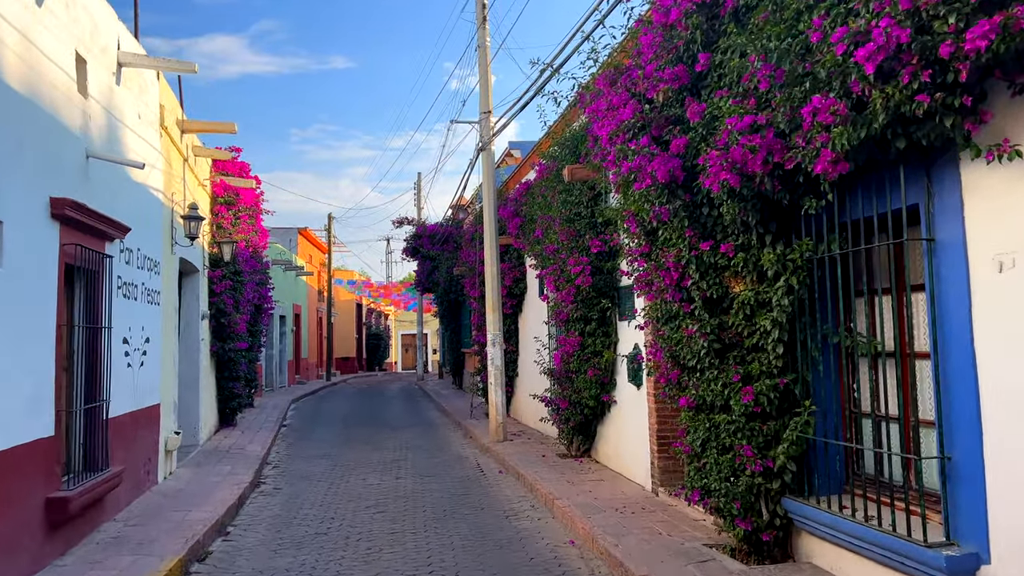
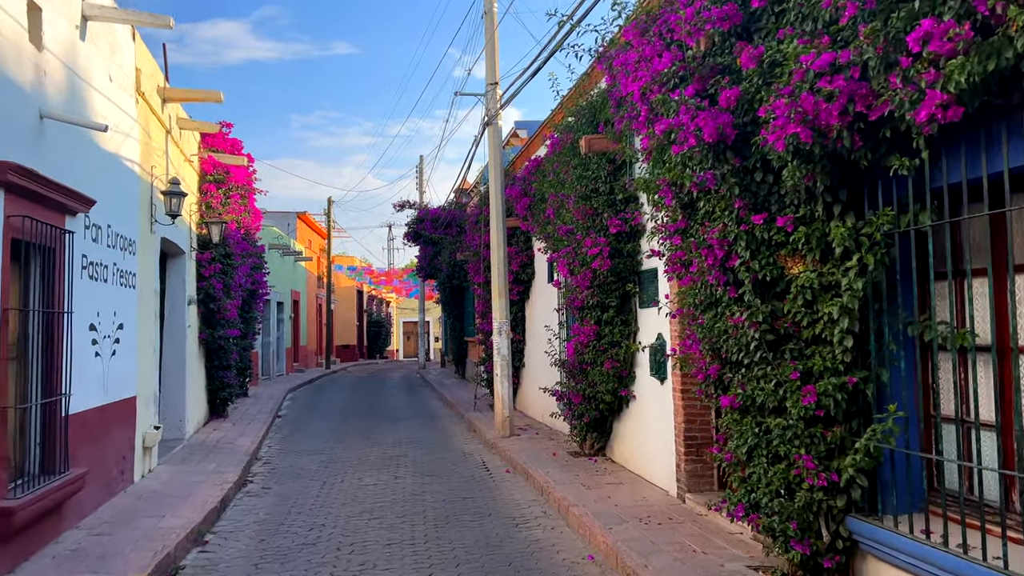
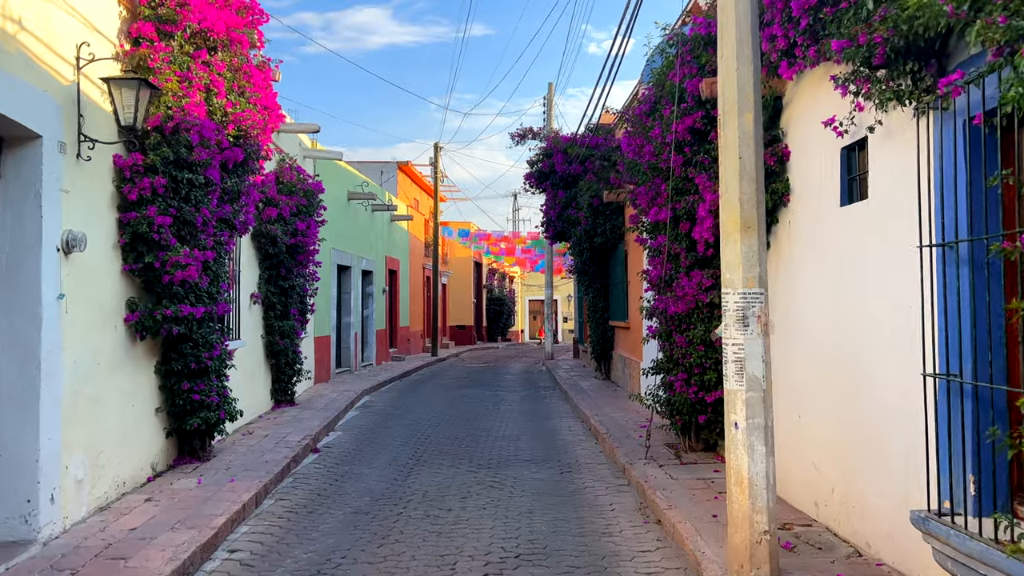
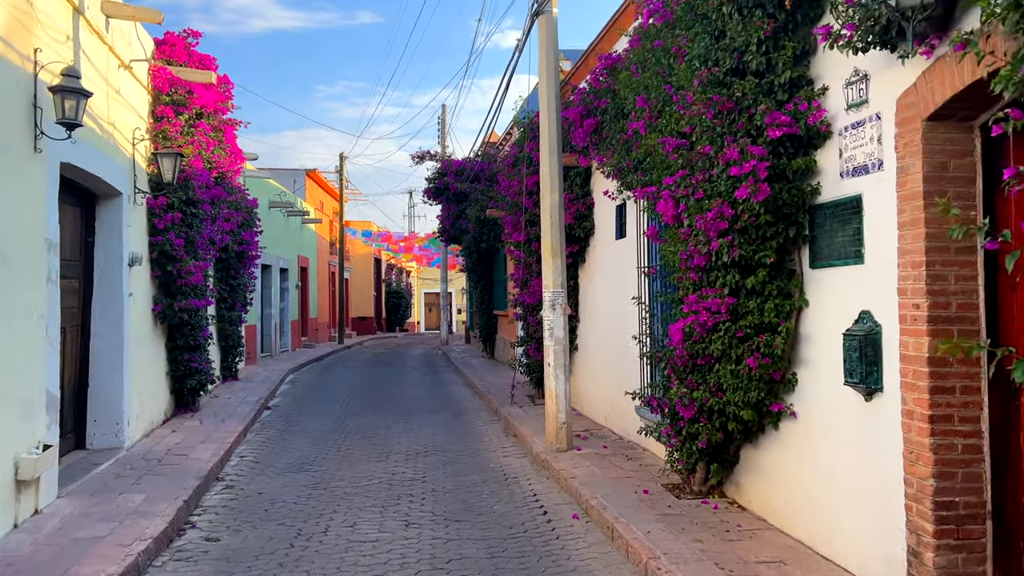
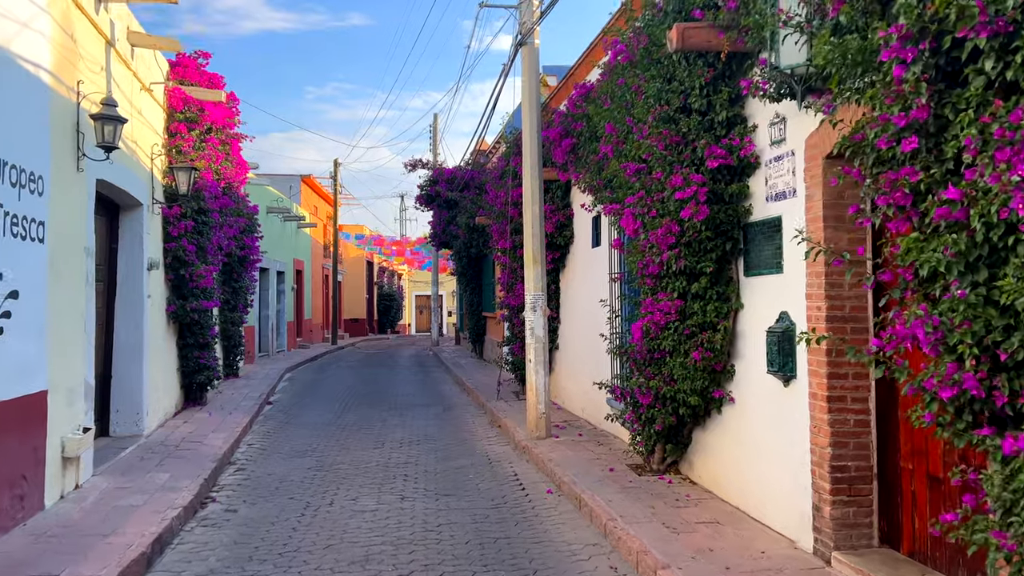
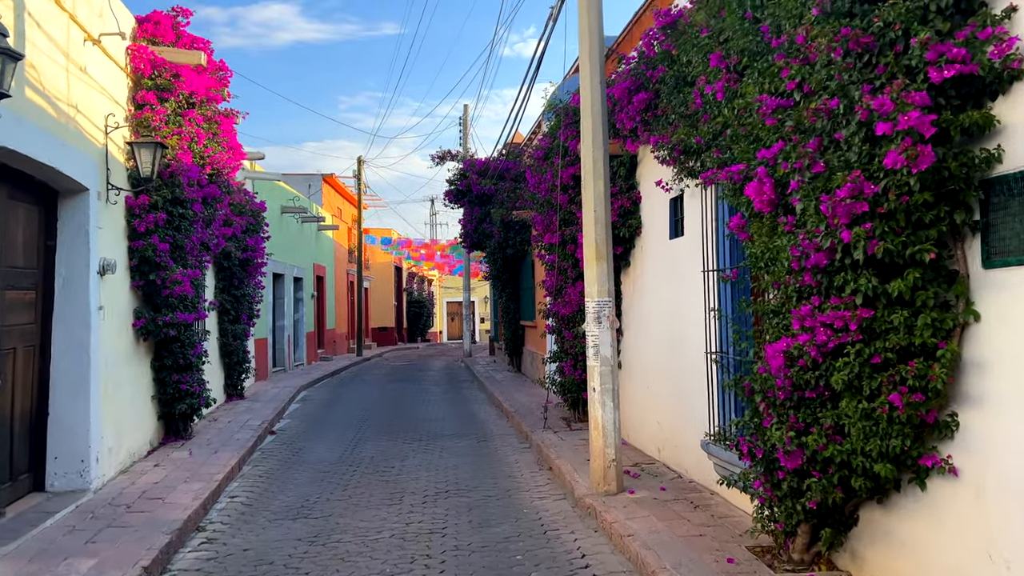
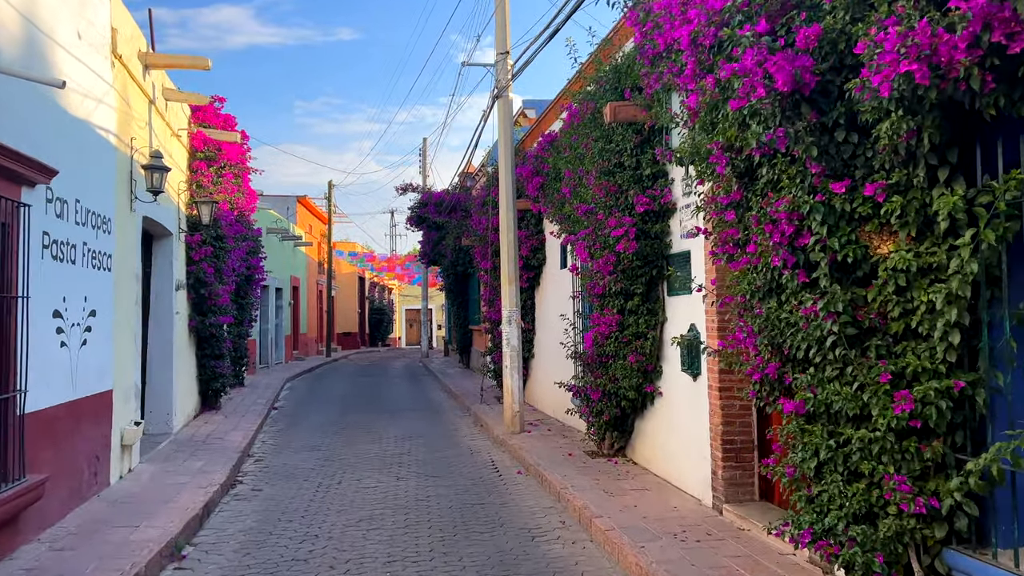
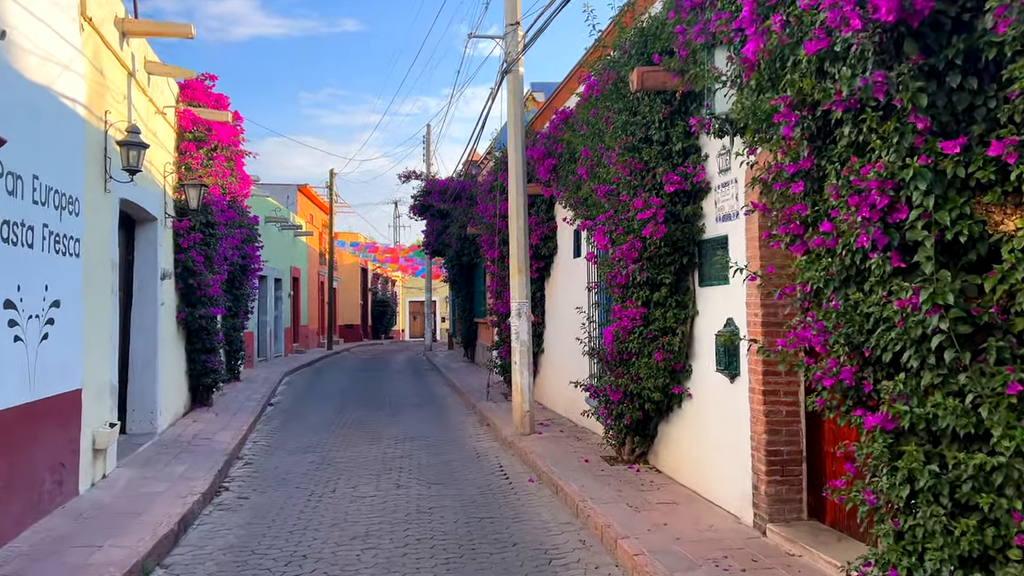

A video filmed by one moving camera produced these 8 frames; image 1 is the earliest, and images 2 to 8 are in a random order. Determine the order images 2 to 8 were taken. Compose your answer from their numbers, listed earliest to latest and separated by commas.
2, 7, 8, 5, 4, 6, 3
